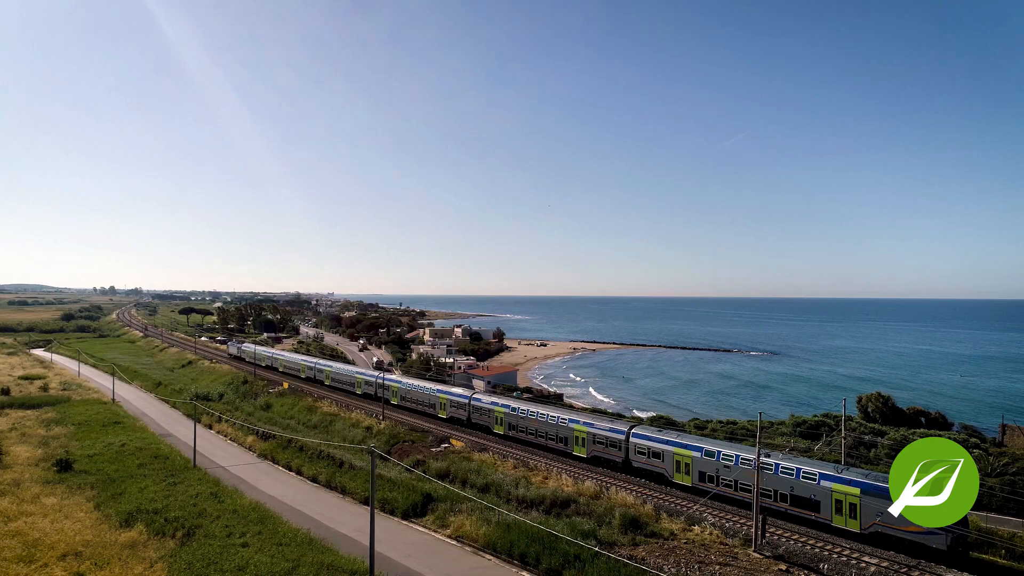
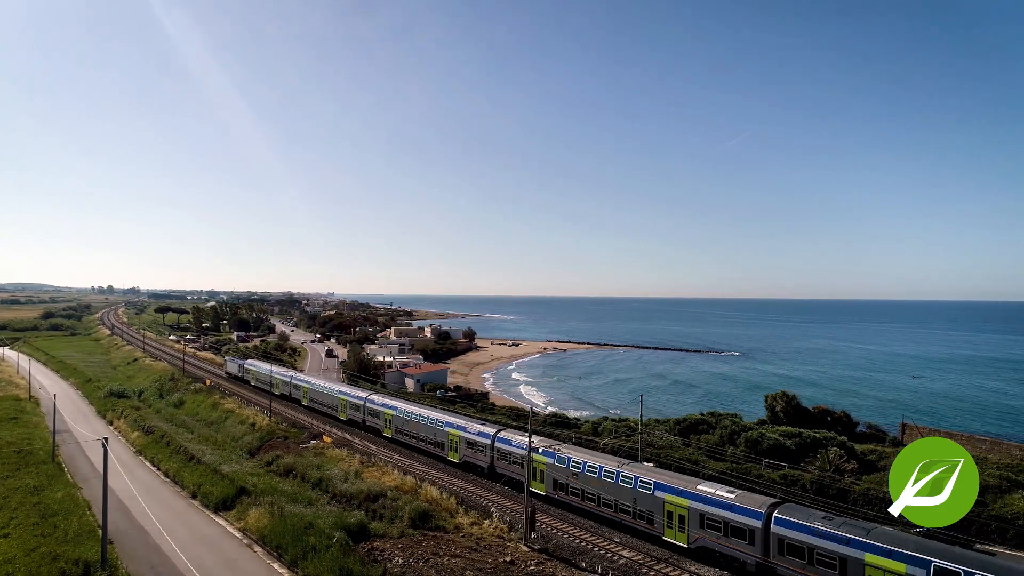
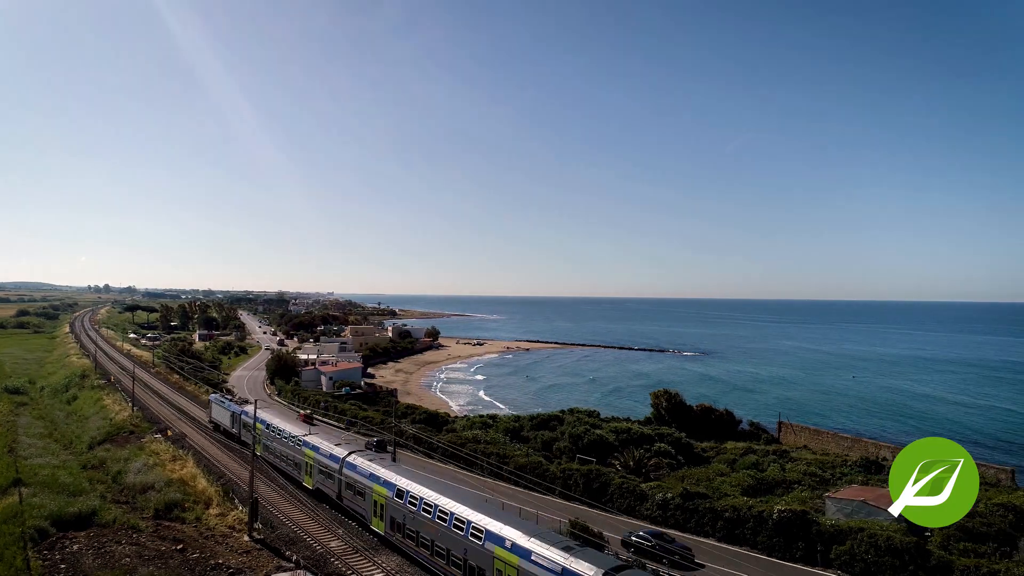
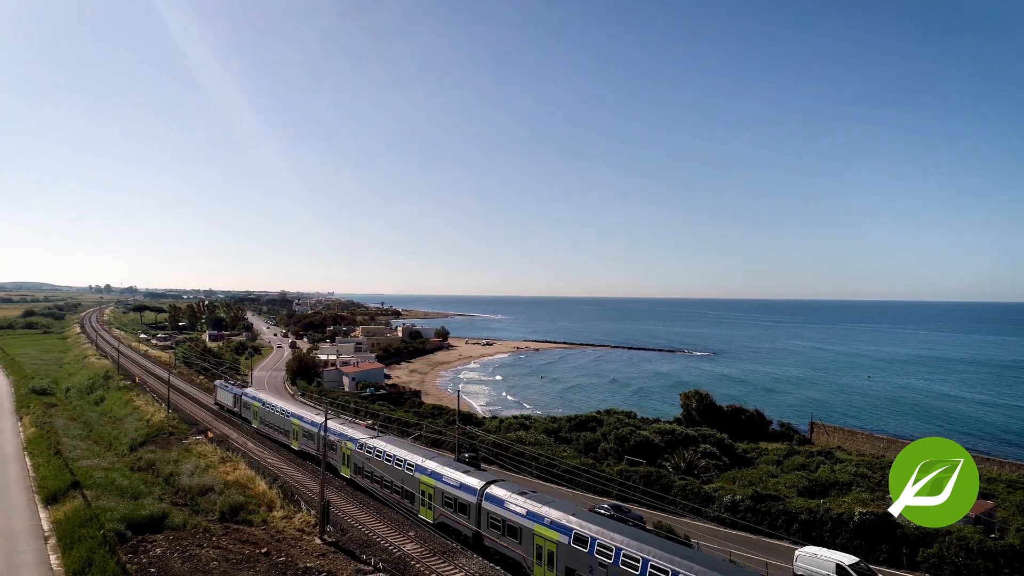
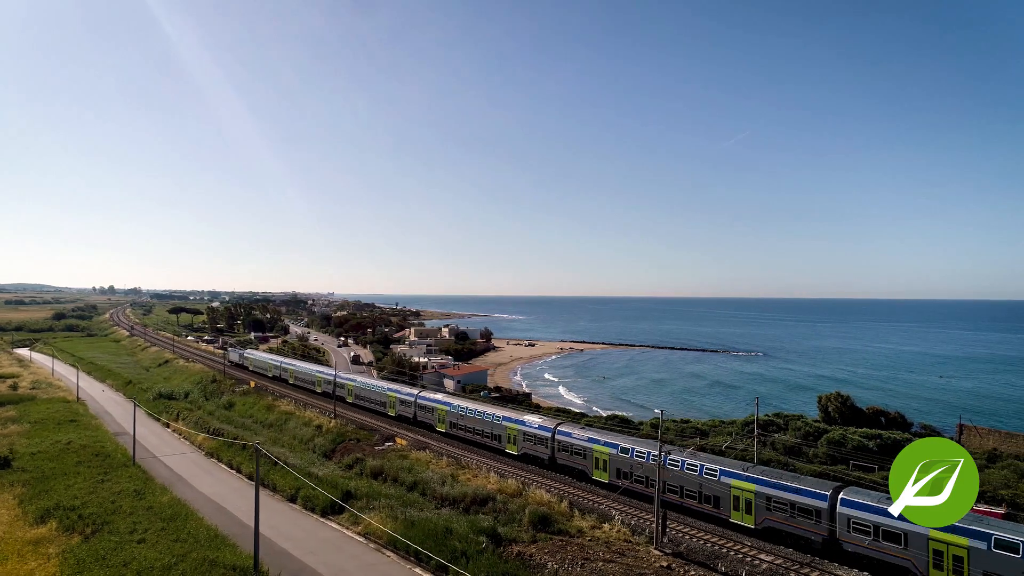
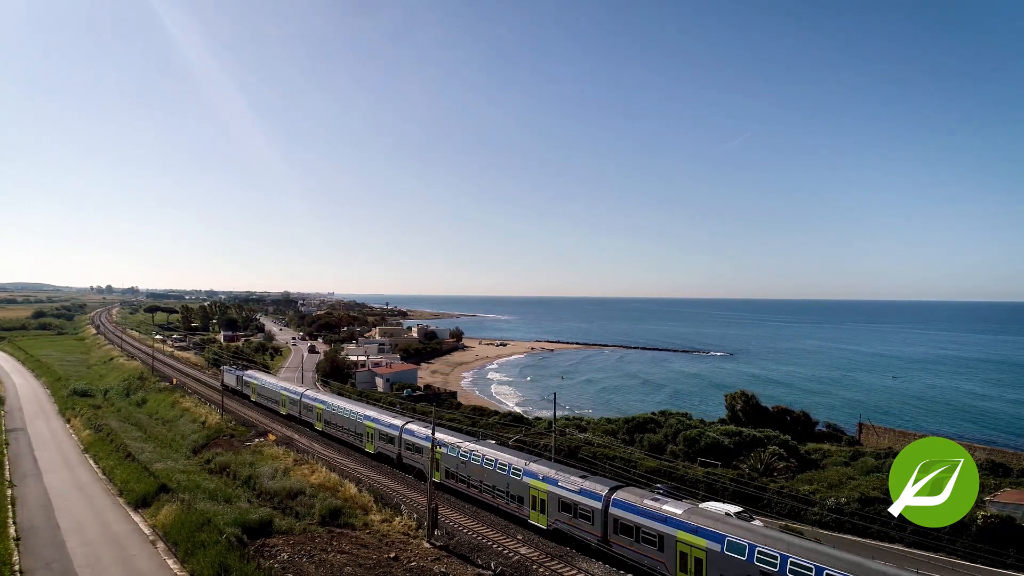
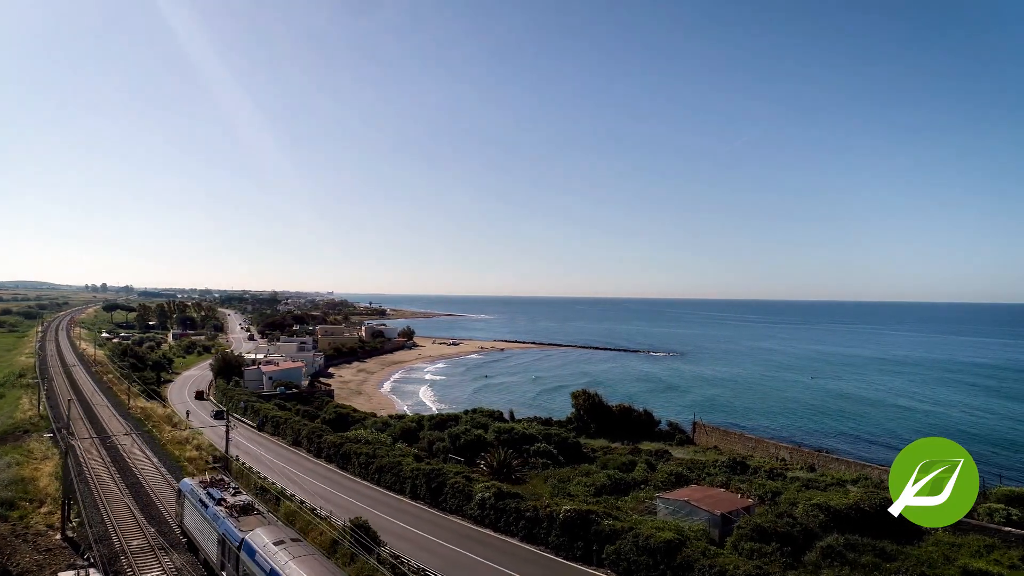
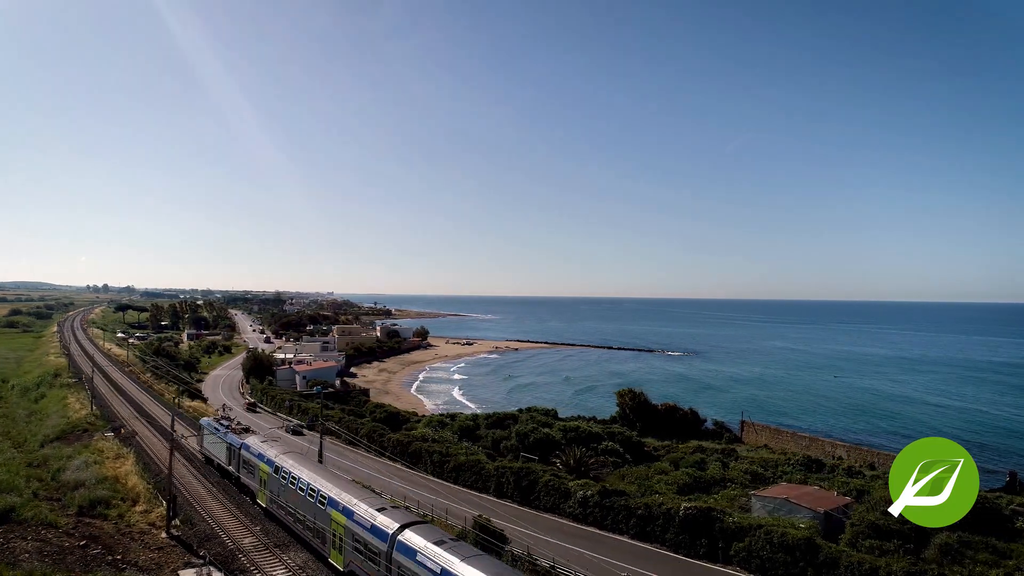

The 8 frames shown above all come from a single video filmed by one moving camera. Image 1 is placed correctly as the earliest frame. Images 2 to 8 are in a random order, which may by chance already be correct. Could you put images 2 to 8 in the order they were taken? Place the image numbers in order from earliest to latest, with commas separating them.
5, 2, 6, 4, 3, 8, 7
